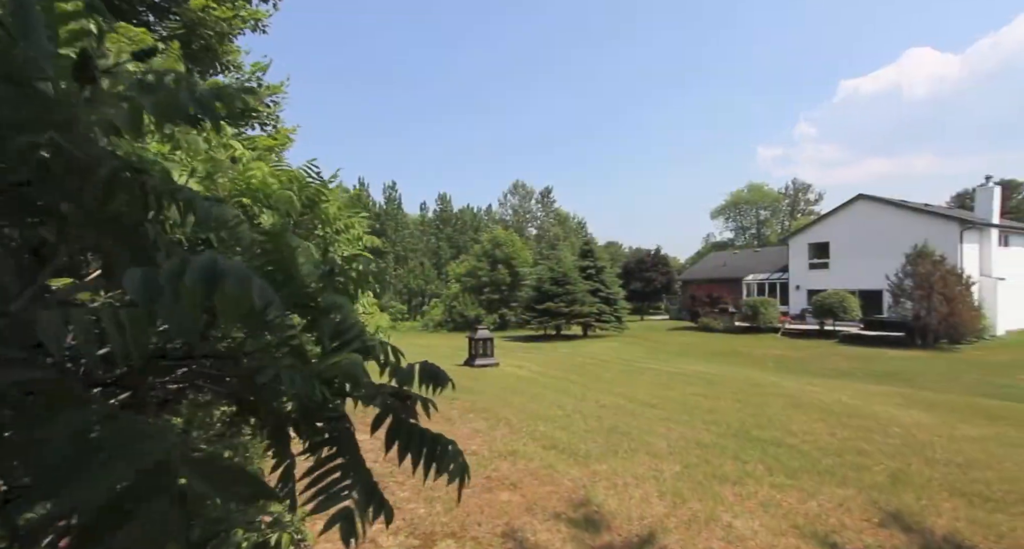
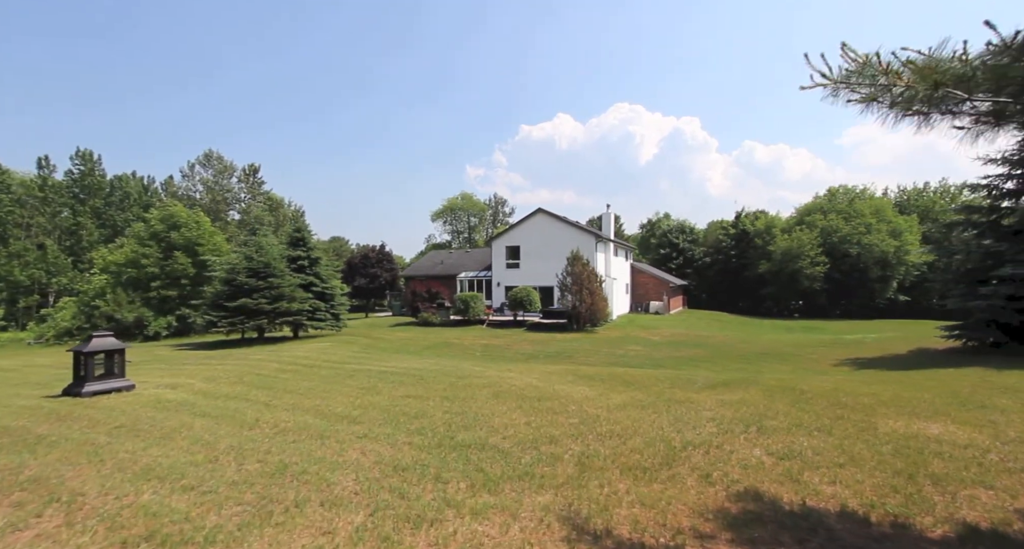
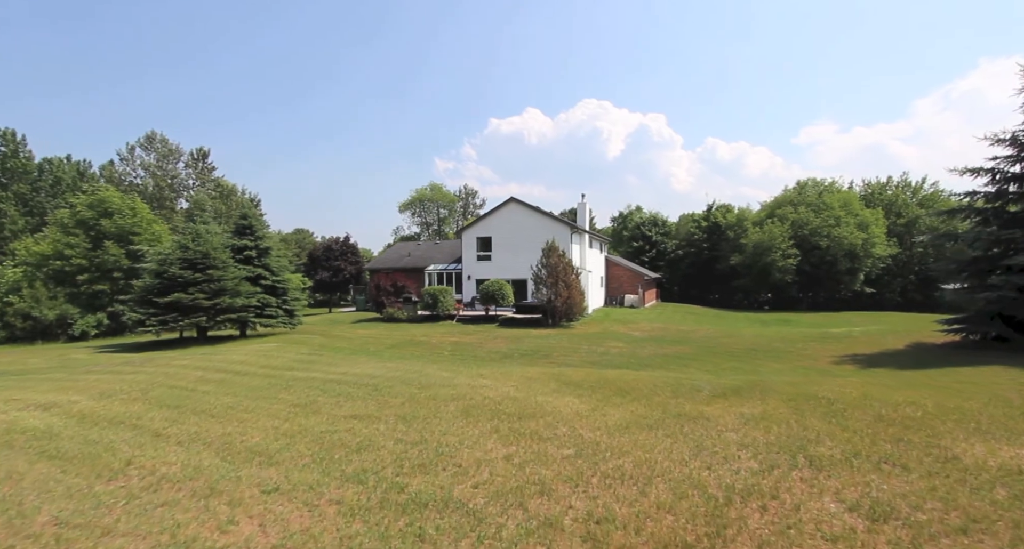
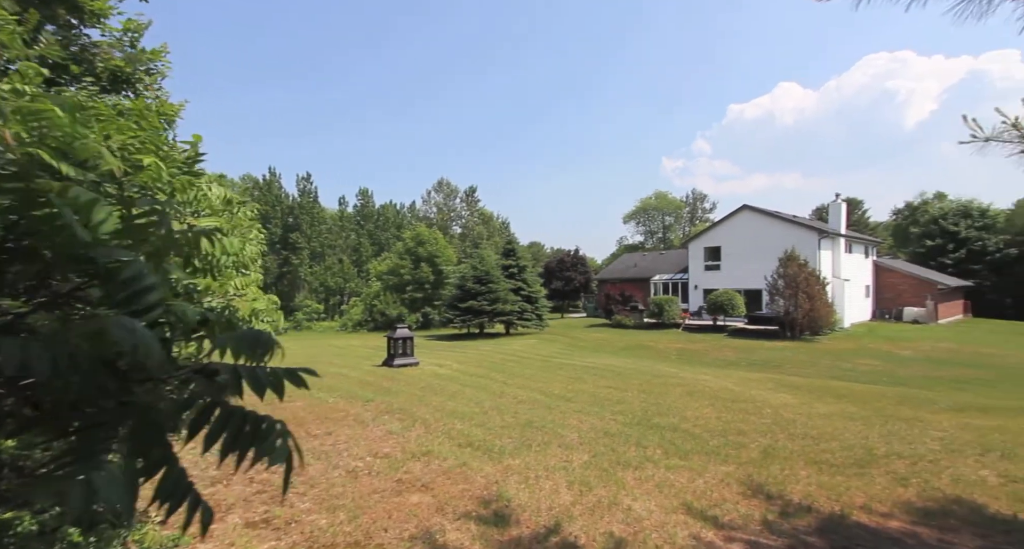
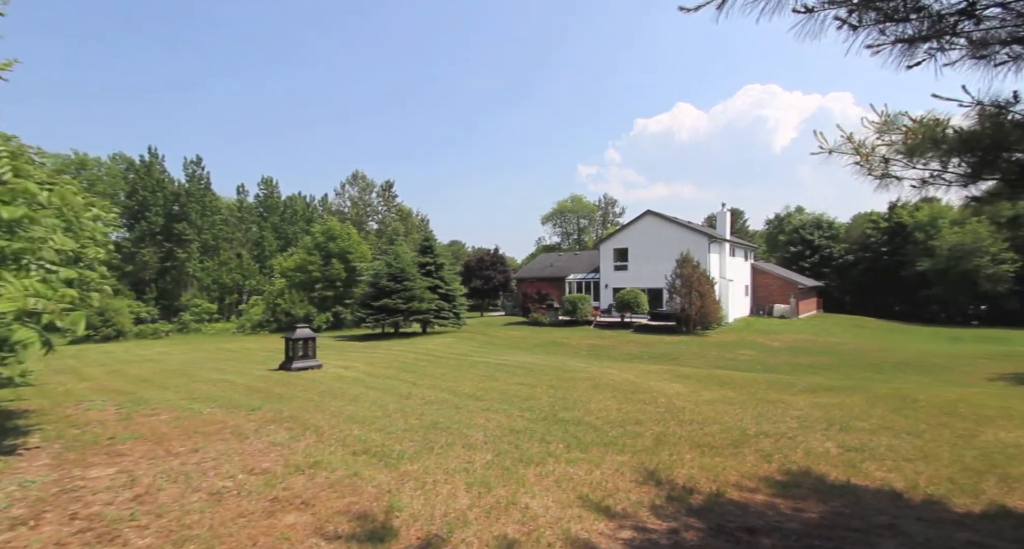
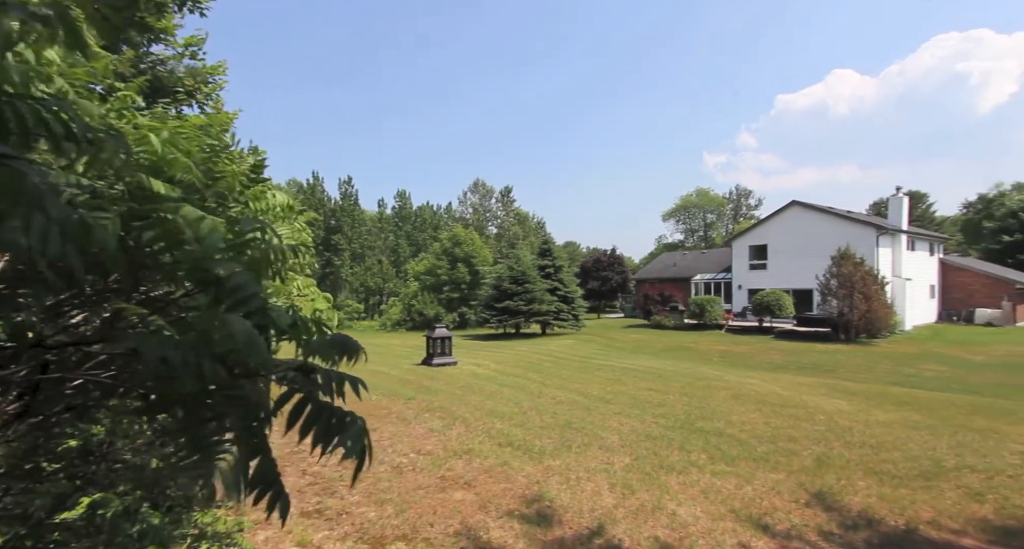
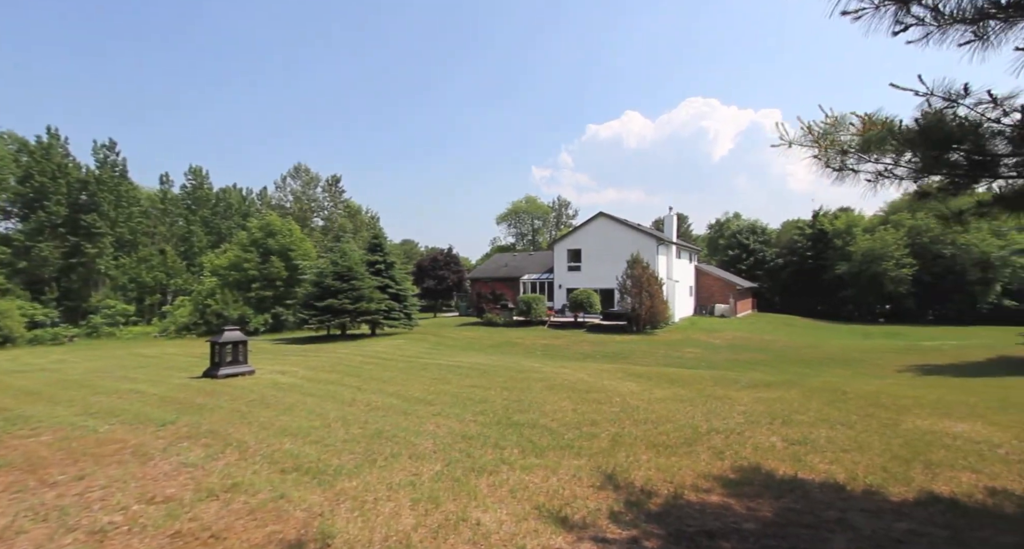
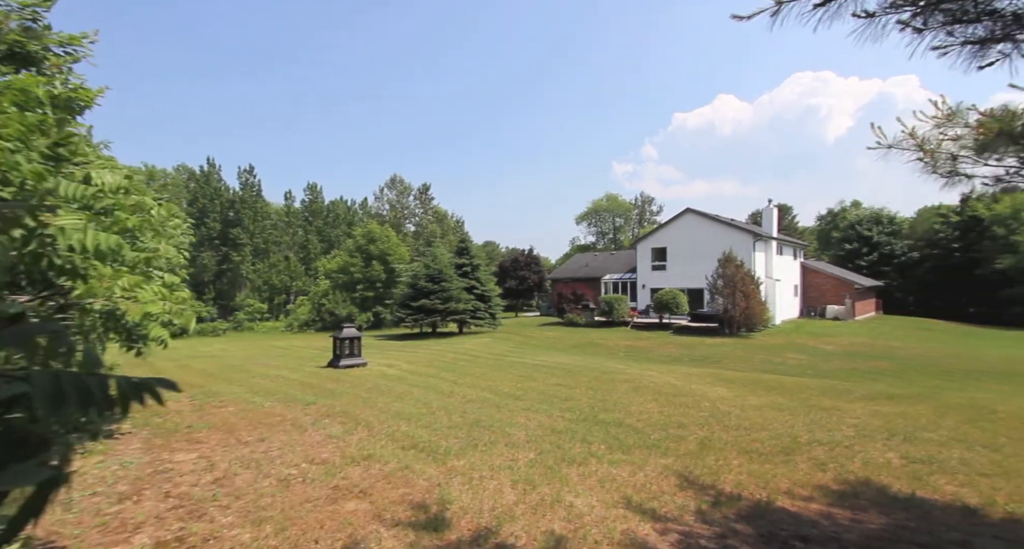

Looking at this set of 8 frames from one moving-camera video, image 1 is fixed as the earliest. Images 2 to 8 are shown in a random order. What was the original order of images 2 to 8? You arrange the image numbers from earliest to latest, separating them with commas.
6, 4, 8, 5, 7, 2, 3
